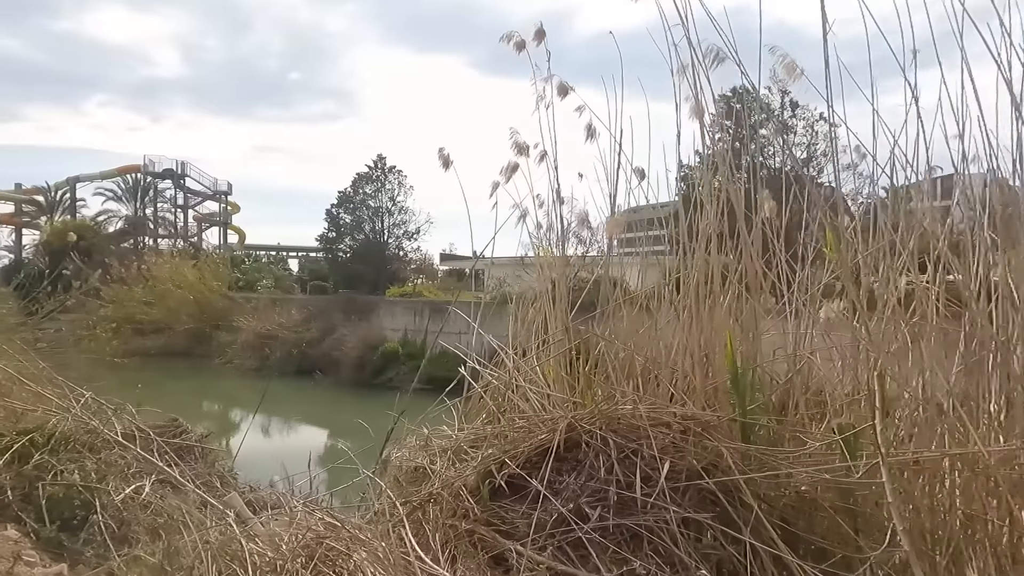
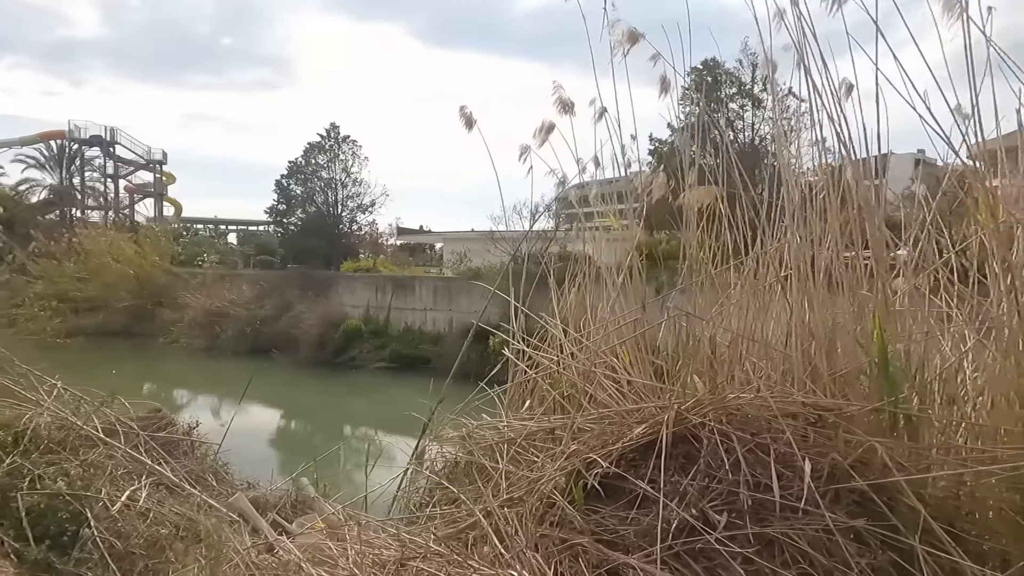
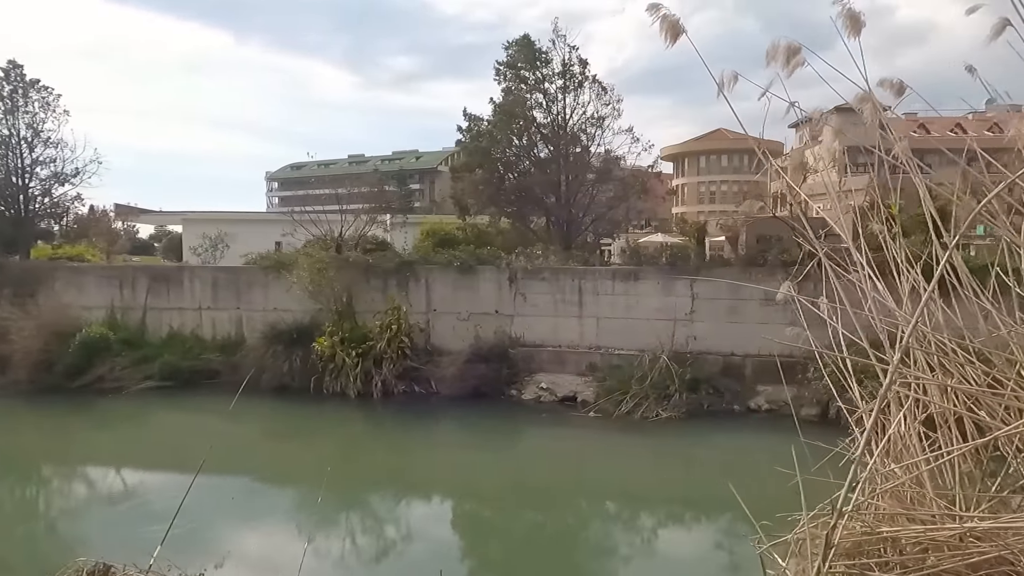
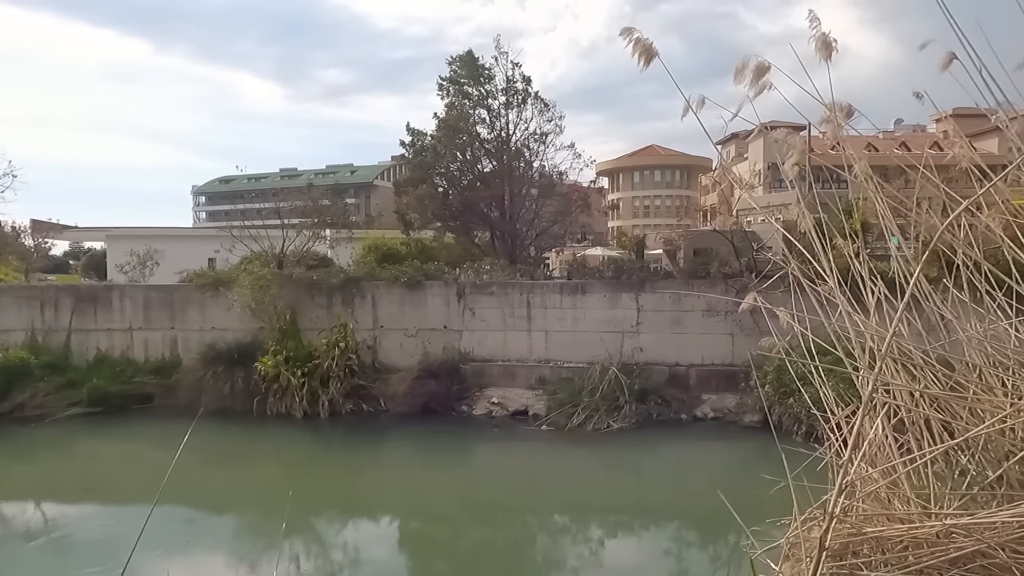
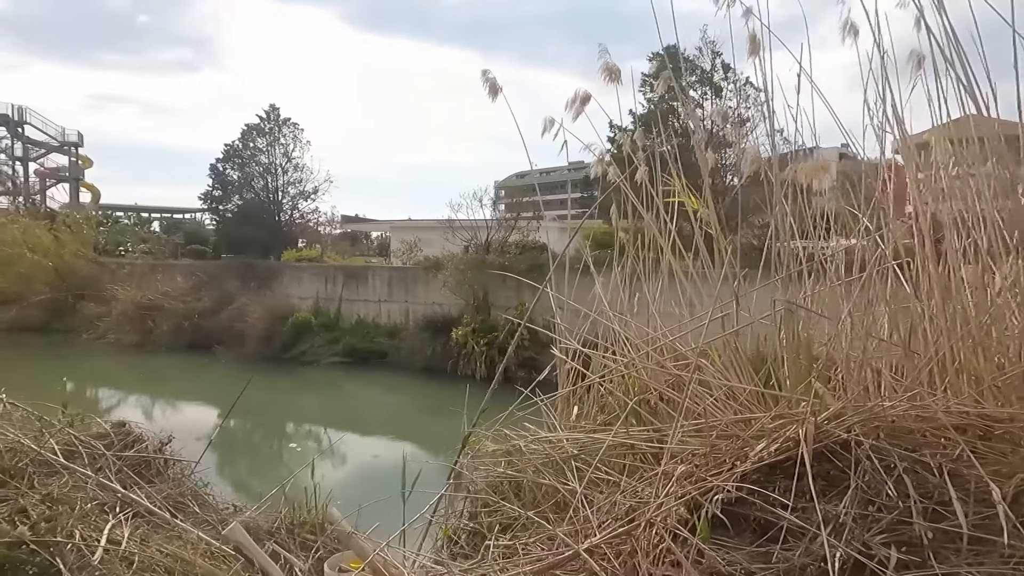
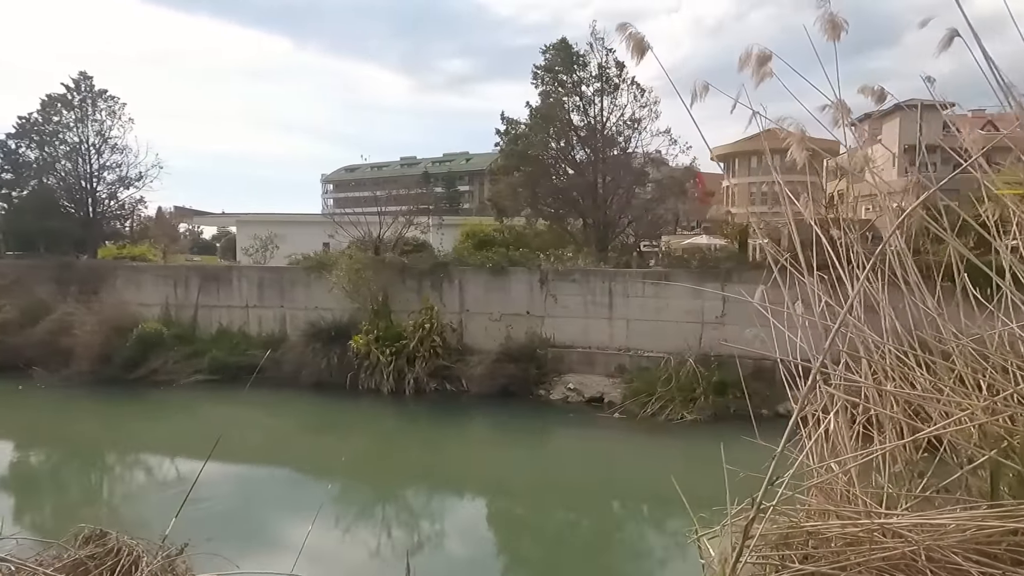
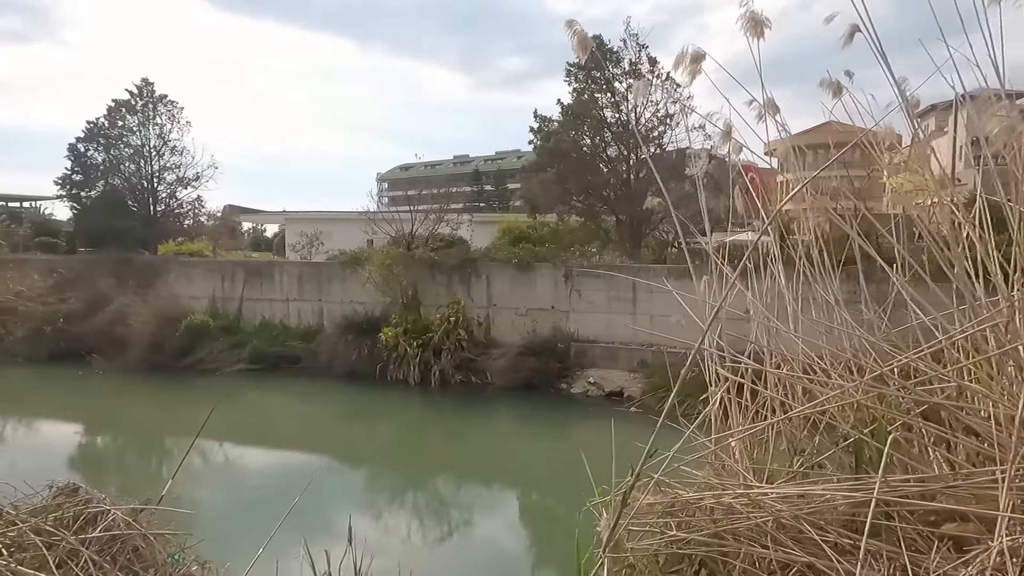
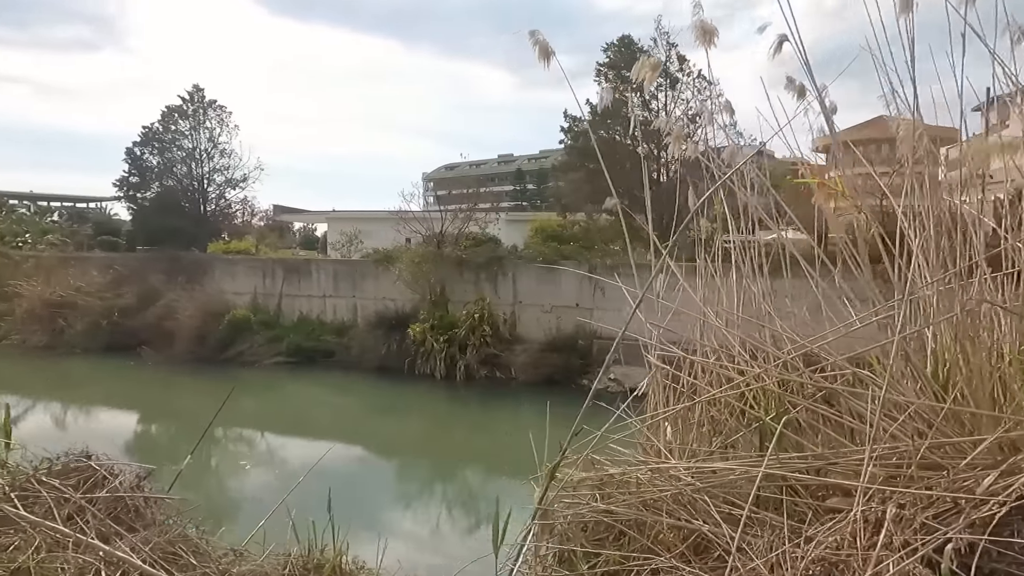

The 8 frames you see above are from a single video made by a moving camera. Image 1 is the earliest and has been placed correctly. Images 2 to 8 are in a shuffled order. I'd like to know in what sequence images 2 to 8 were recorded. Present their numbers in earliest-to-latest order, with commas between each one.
2, 5, 8, 7, 6, 3, 4
